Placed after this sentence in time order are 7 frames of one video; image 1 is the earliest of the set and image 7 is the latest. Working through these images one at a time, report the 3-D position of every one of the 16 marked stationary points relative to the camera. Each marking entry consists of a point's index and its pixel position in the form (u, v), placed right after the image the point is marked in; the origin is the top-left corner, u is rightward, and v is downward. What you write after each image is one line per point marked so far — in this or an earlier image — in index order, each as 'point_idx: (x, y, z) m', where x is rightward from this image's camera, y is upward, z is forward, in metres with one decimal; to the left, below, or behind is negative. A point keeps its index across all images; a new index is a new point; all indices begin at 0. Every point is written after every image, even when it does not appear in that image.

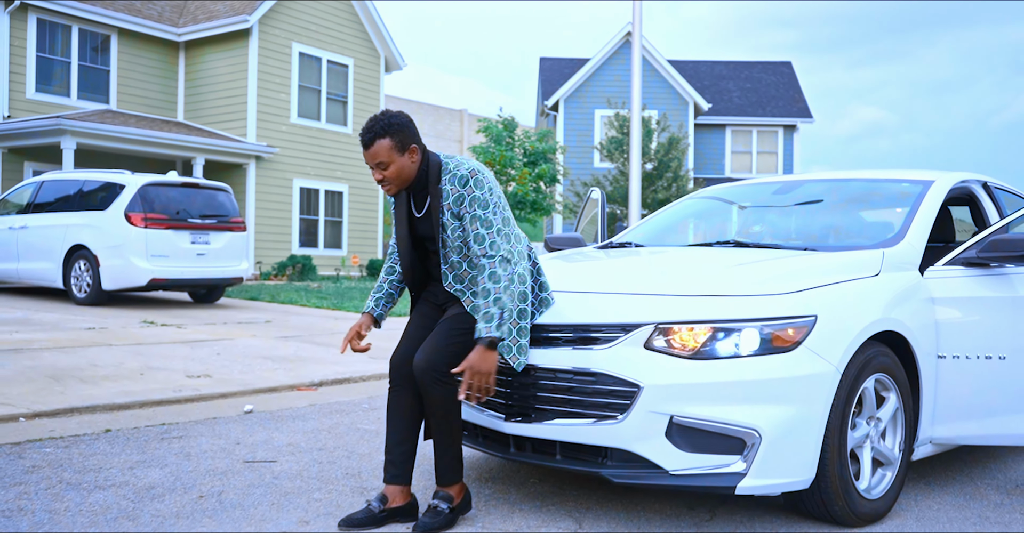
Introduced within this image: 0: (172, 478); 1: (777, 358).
0: (-1.5, -0.9, +4.0) m
1: (+0.9, -0.3, +3.2) m
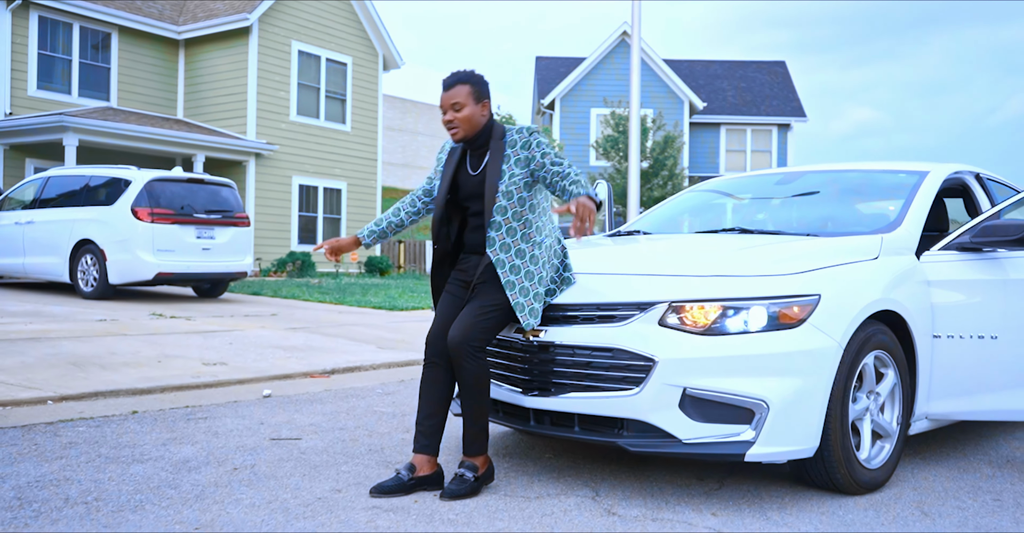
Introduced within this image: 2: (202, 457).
0: (-1.4, -0.8, +4.2) m
1: (+1.0, -0.2, +3.4) m
2: (-1.4, -0.8, +4.1) m
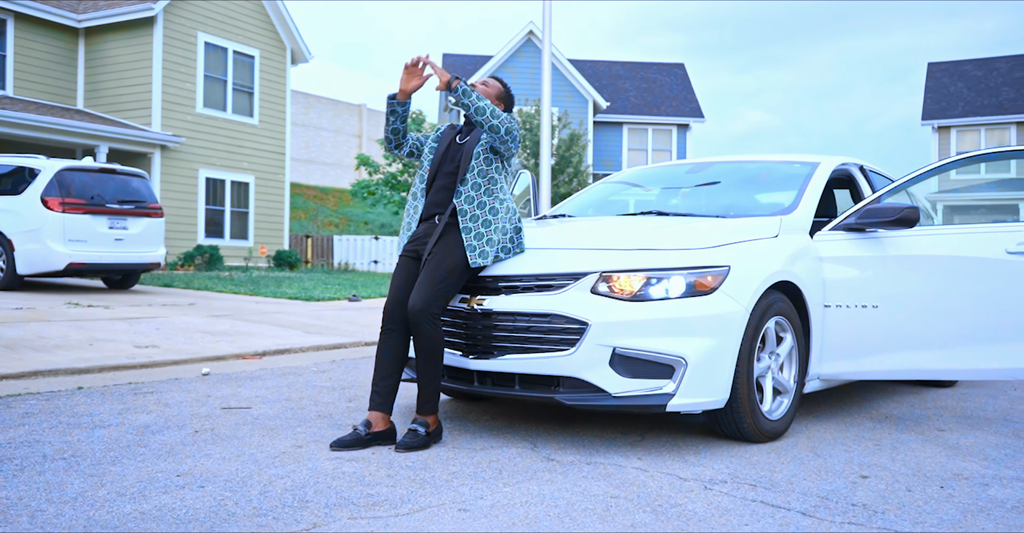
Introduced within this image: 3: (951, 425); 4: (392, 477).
0: (-1.7, -0.7, +4.5) m
1: (+0.8, -0.1, +3.9) m
2: (-1.6, -0.7, +4.4) m
3: (+2.3, -0.8, +4.9) m
4: (-0.4, -0.8, +3.4) m
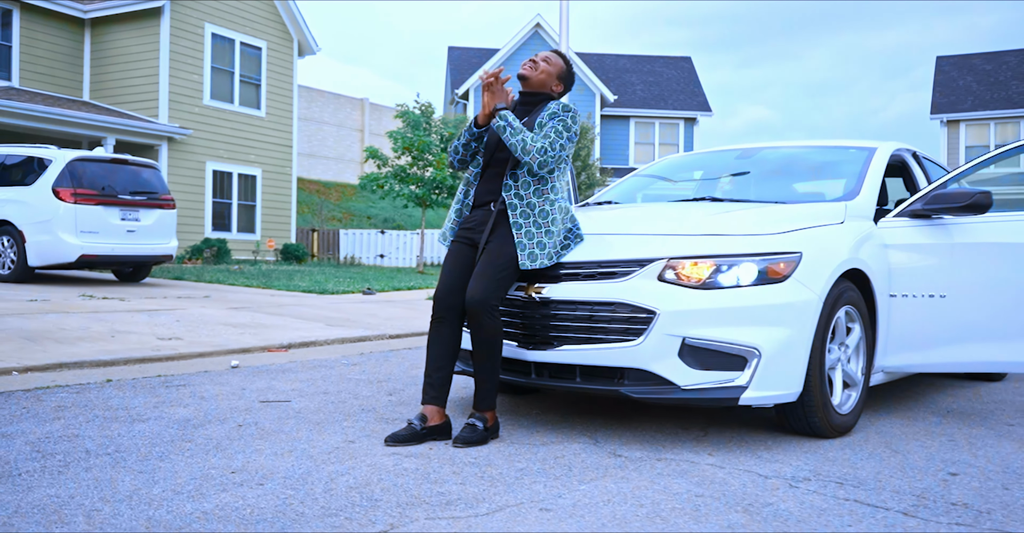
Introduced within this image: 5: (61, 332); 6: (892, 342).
0: (-1.4, -0.7, +4.3) m
1: (+1.0, -0.1, +3.7) m
2: (-1.4, -0.7, +4.2) m
3: (+2.5, -0.8, +4.7) m
4: (-0.2, -0.7, +3.2) m
5: (-3.2, -0.5, +6.7) m
6: (+1.8, -0.4, +4.5) m
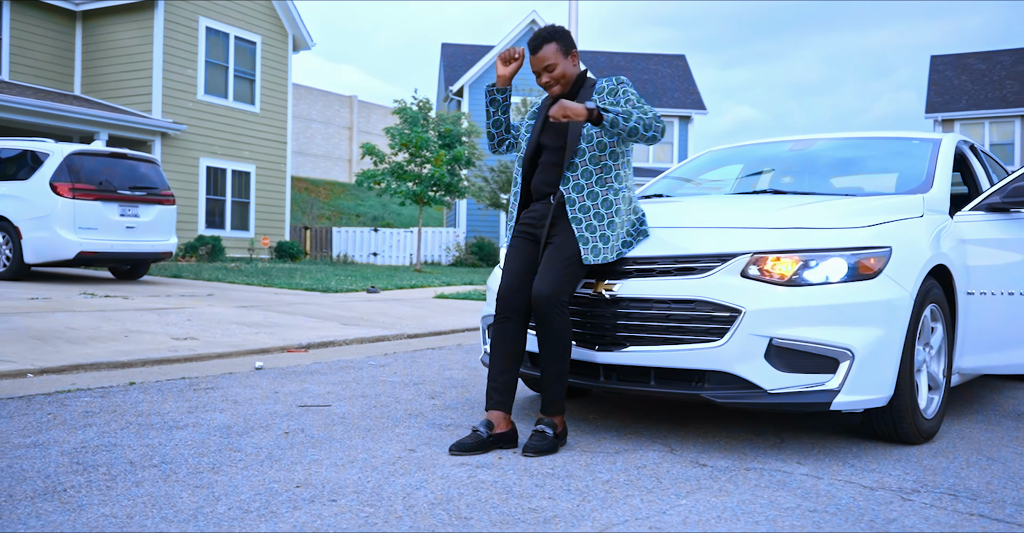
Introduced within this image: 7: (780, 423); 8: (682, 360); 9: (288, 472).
0: (-1.1, -0.6, +4.0) m
1: (+1.3, -0.1, +3.5) m
2: (-1.1, -0.6, +3.9) m
3: (+2.8, -0.8, +4.5) m
4: (+0.1, -0.7, +3.0) m
5: (-3.0, -0.4, +6.4) m
6: (+2.1, -0.3, +4.3) m
7: (+1.1, -0.7, +4.0) m
8: (+0.6, -0.4, +3.5) m
9: (-0.7, -0.7, +3.0) m
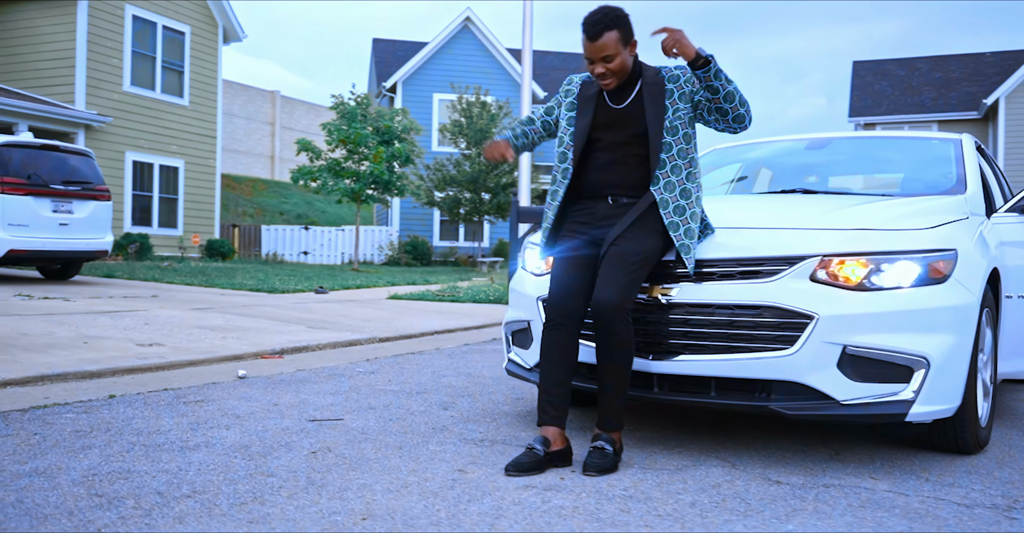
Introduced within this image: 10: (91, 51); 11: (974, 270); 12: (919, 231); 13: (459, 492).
0: (-1.0, -0.7, +3.6) m
1: (+1.5, -0.1, +3.3) m
2: (-1.0, -0.7, +3.5) m
3: (+2.9, -0.8, +4.4) m
4: (+0.3, -0.7, +2.7) m
5: (-3.0, -0.4, +5.9) m
6: (+2.2, -0.4, +4.2) m
7: (+1.3, -0.7, +3.9) m
8: (+0.8, -0.4, +3.3) m
9: (-0.5, -0.7, +2.7) m
10: (-8.4, +4.3, +18.8) m
11: (+1.7, 0.0, +3.5) m
12: (+1.5, +0.1, +3.5) m
13: (-0.2, -0.7, +2.9) m
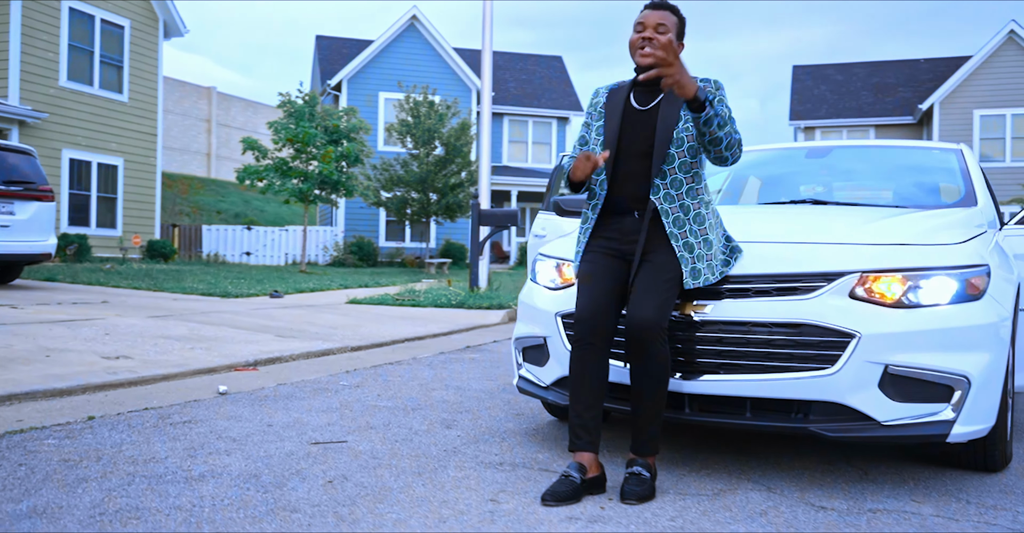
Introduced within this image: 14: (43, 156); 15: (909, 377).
0: (-0.9, -0.7, +3.4) m
1: (+1.6, -0.1, +3.3) m
2: (-0.9, -0.7, +3.3) m
3: (+2.9, -0.8, +4.5) m
4: (+0.5, -0.8, +2.5) m
5: (-3.1, -0.5, +5.5) m
6: (+2.2, -0.4, +4.2) m
7: (+1.4, -0.7, +3.8) m
8: (+0.9, -0.4, +3.2) m
9: (-0.3, -0.7, +2.5) m
10: (-9.3, +4.3, +18.1) m
11: (+1.8, -0.1, +3.5) m
12: (+1.6, +0.1, +3.4) m
13: (0.0, -0.7, +2.7) m
14: (-9.2, +2.2, +18.6) m
15: (+1.3, -0.4, +3.1) m
